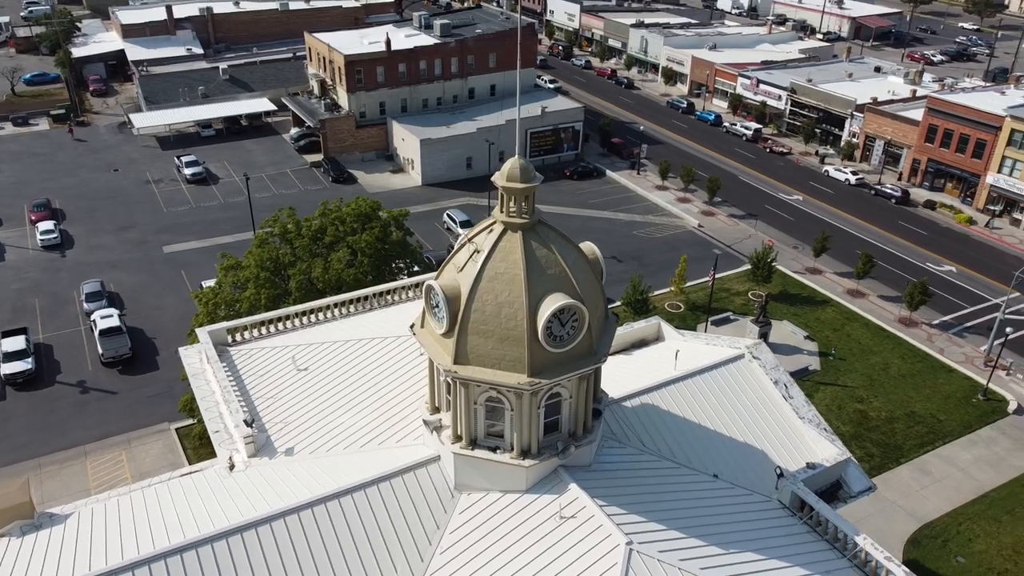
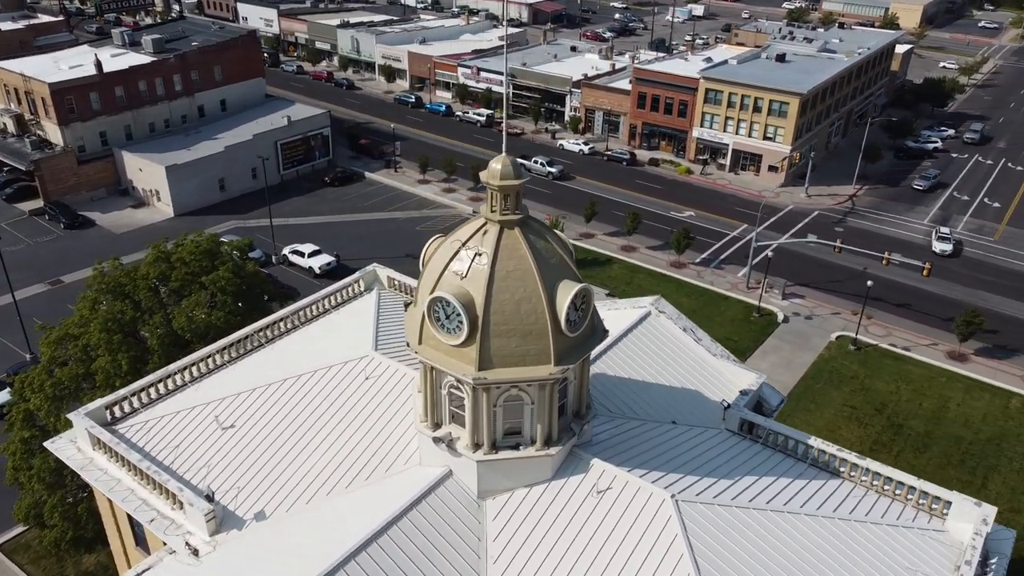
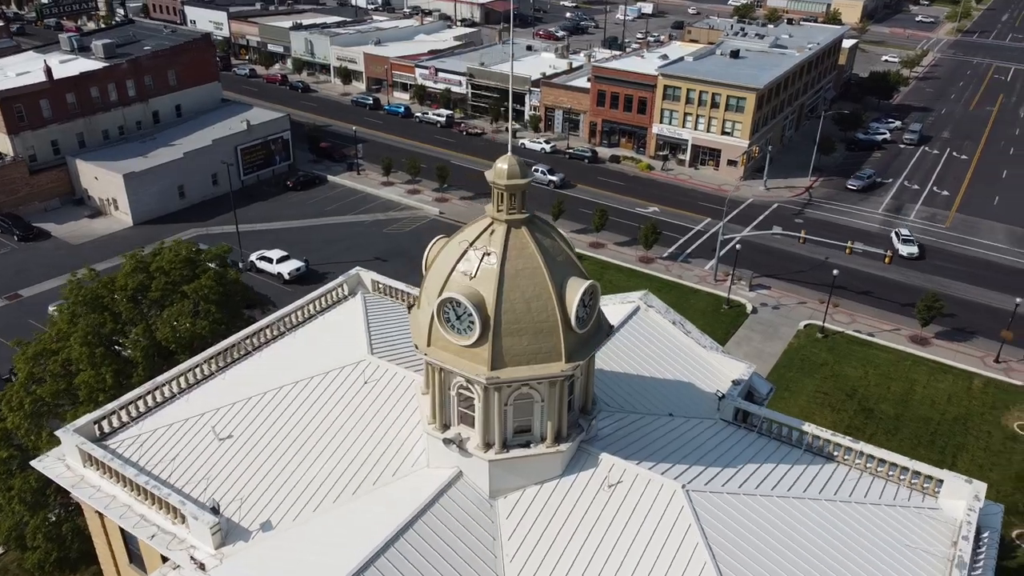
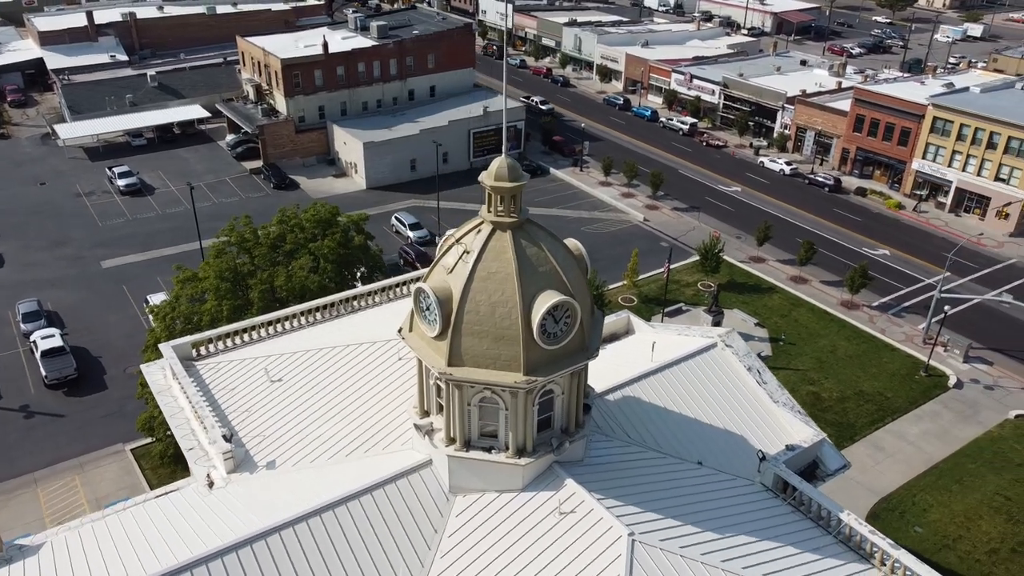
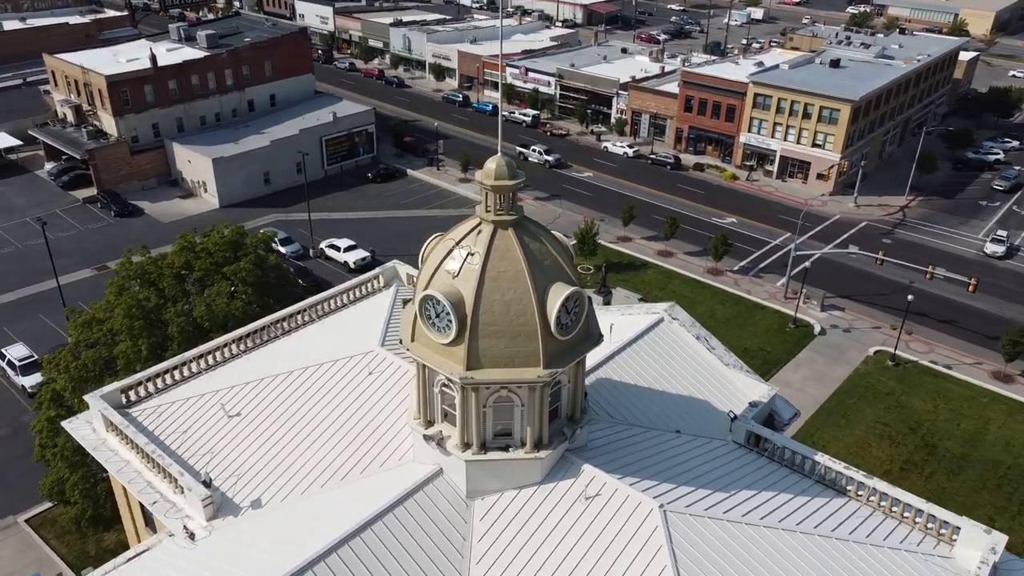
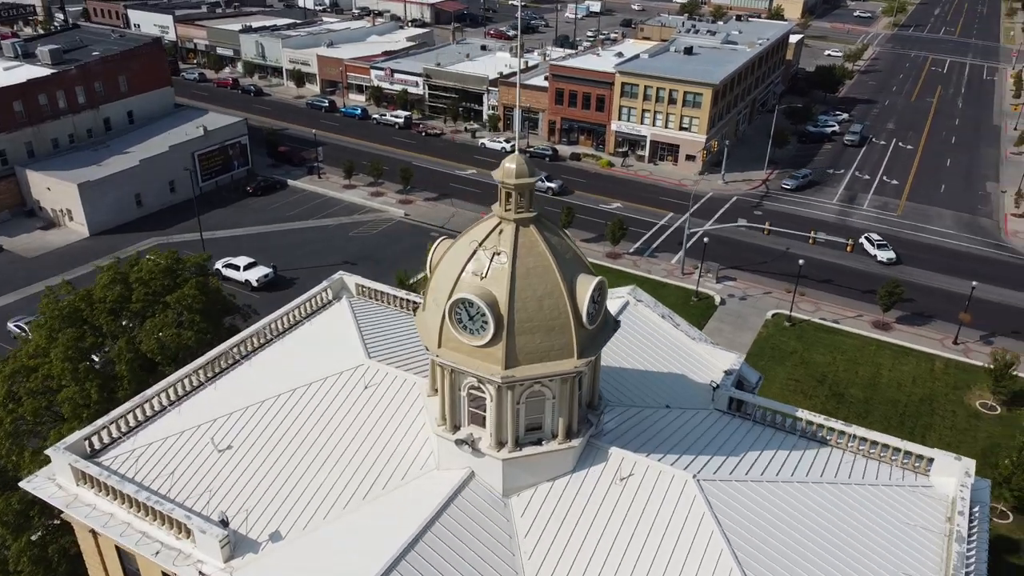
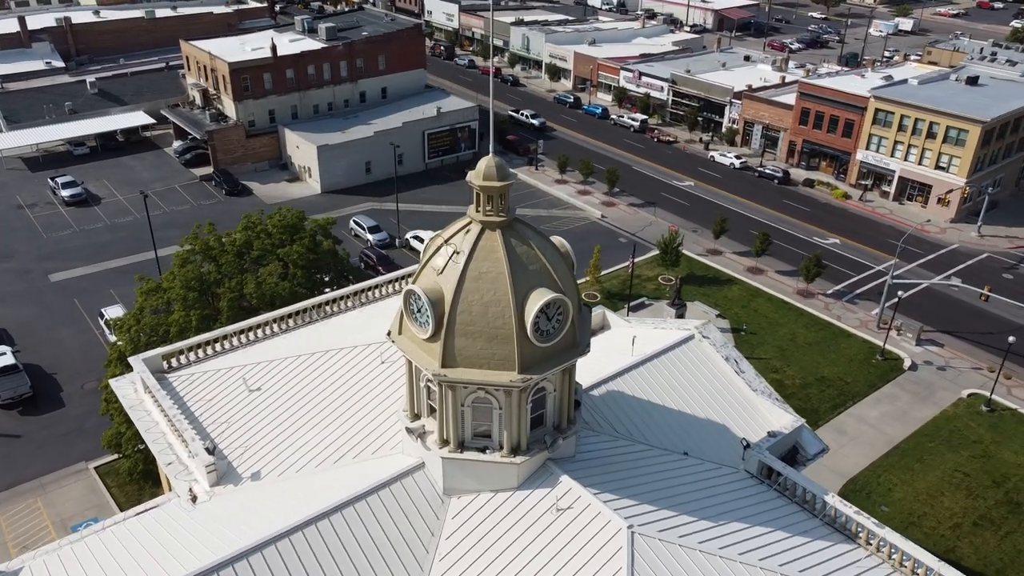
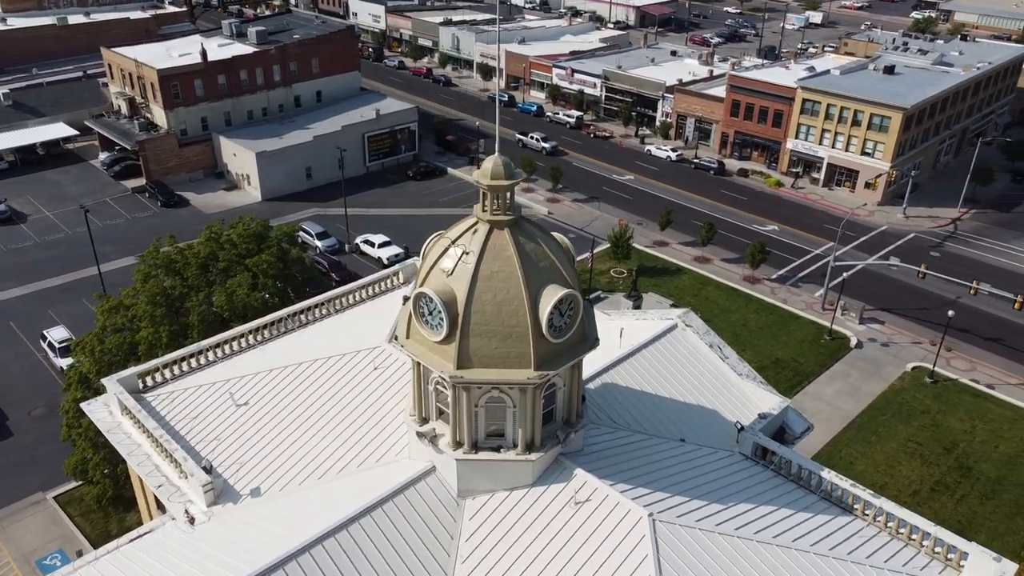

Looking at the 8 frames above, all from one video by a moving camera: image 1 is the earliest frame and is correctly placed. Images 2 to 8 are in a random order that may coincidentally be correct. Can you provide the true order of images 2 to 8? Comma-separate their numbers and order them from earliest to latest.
4, 7, 8, 5, 2, 3, 6
